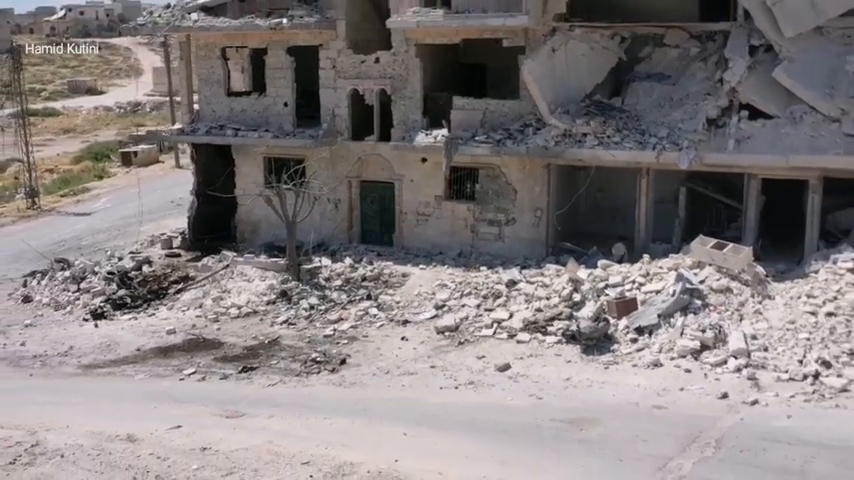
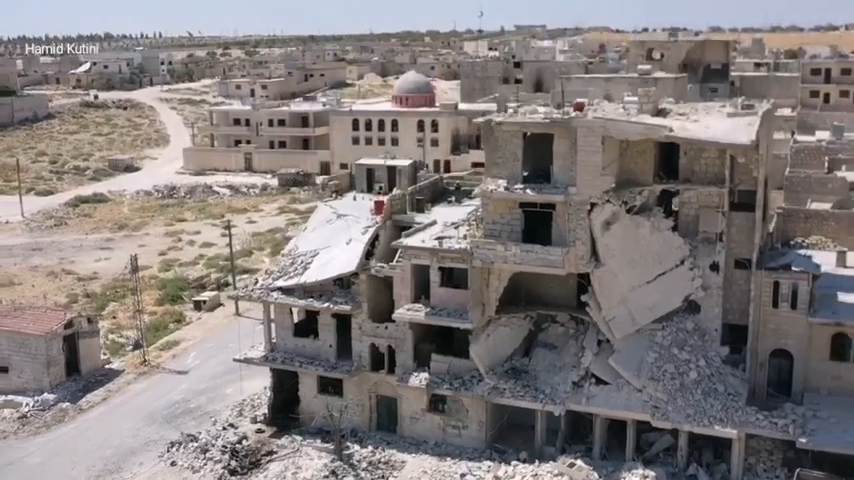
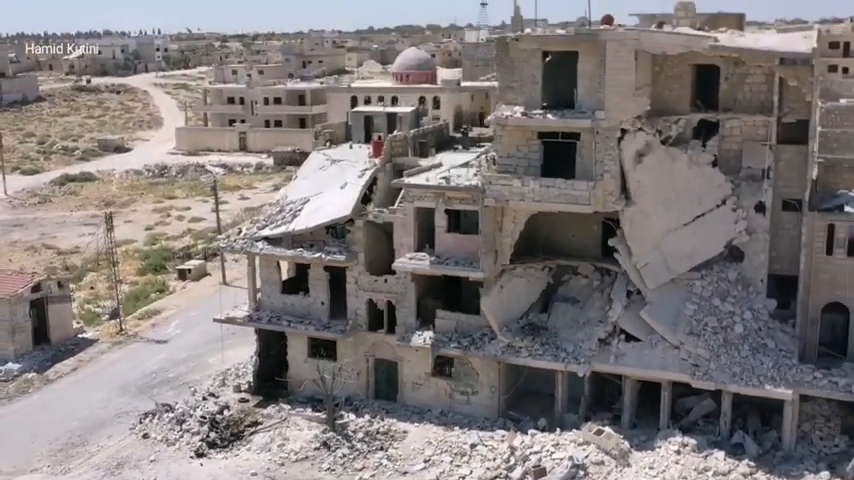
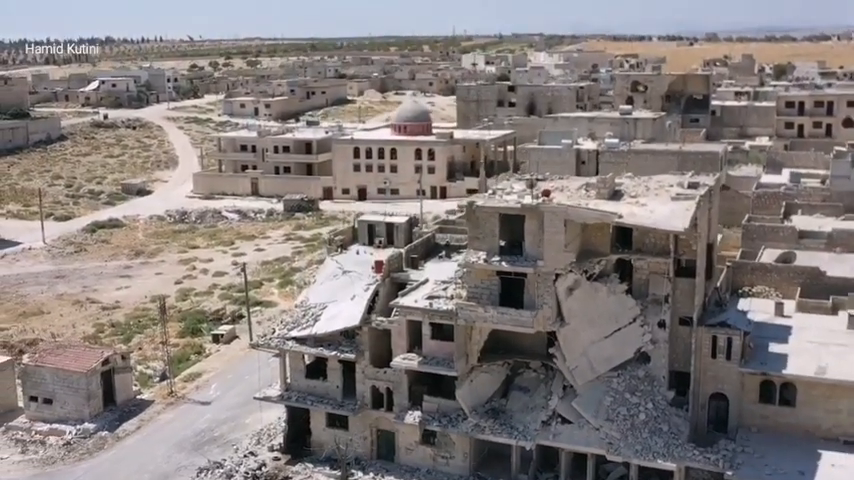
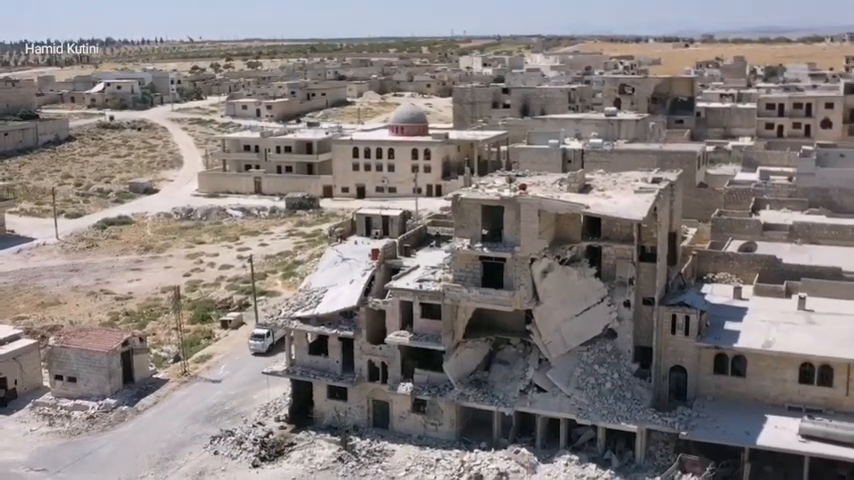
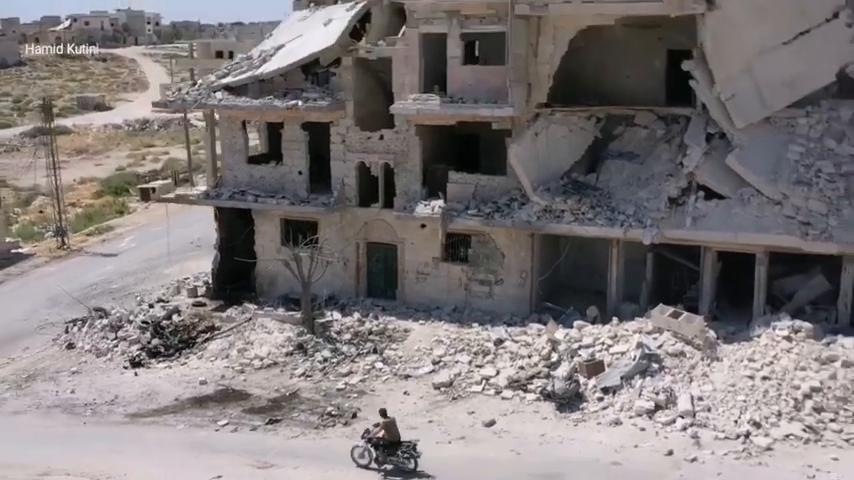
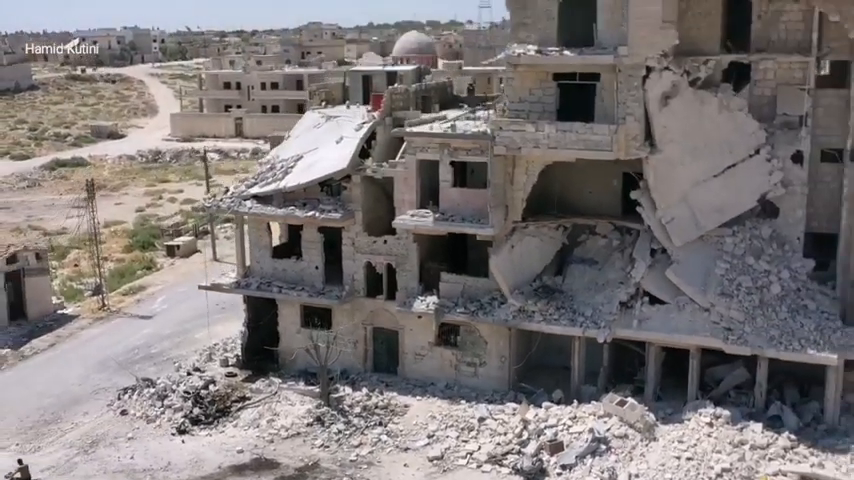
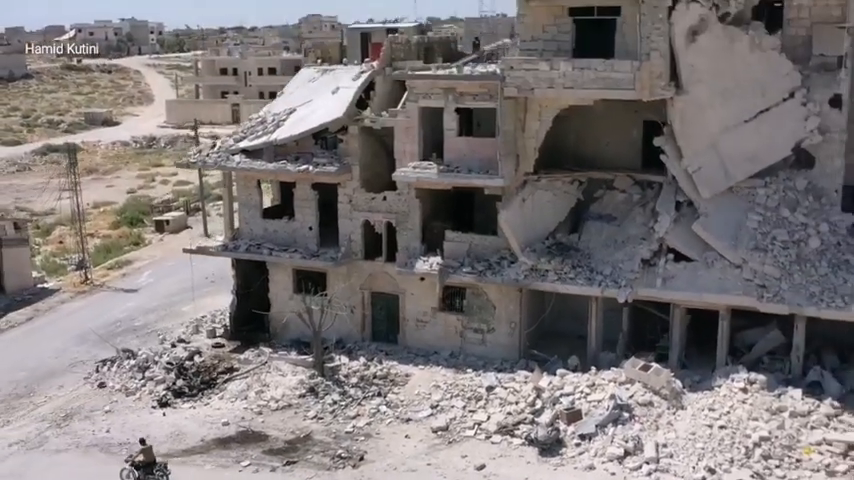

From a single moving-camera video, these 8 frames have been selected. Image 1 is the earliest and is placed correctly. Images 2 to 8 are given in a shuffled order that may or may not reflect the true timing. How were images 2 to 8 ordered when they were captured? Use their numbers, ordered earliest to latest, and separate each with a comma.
6, 8, 7, 3, 2, 4, 5
